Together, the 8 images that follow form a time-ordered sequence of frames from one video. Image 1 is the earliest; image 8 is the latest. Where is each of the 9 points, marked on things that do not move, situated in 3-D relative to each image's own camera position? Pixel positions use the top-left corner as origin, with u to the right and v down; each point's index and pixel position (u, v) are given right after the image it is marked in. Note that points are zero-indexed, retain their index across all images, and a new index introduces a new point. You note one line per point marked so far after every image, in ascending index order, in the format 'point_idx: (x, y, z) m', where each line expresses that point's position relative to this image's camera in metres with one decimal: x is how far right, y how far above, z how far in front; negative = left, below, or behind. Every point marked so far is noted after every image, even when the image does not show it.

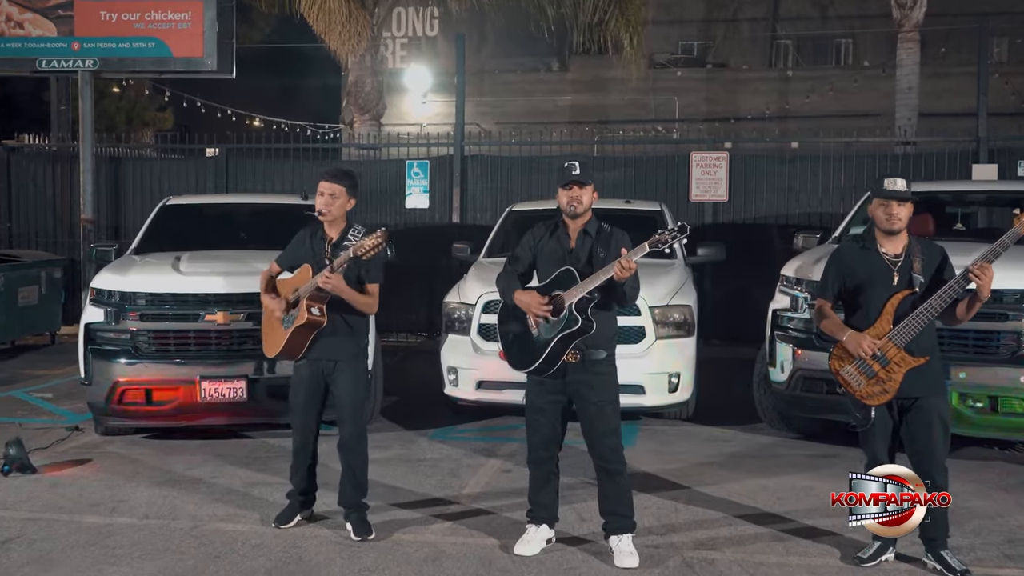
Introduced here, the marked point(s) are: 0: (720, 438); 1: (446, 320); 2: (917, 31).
0: (+1.8, -1.3, +8.7) m
1: (-0.6, -0.3, +9.3) m
2: (+6.1, +3.9, +15.2) m
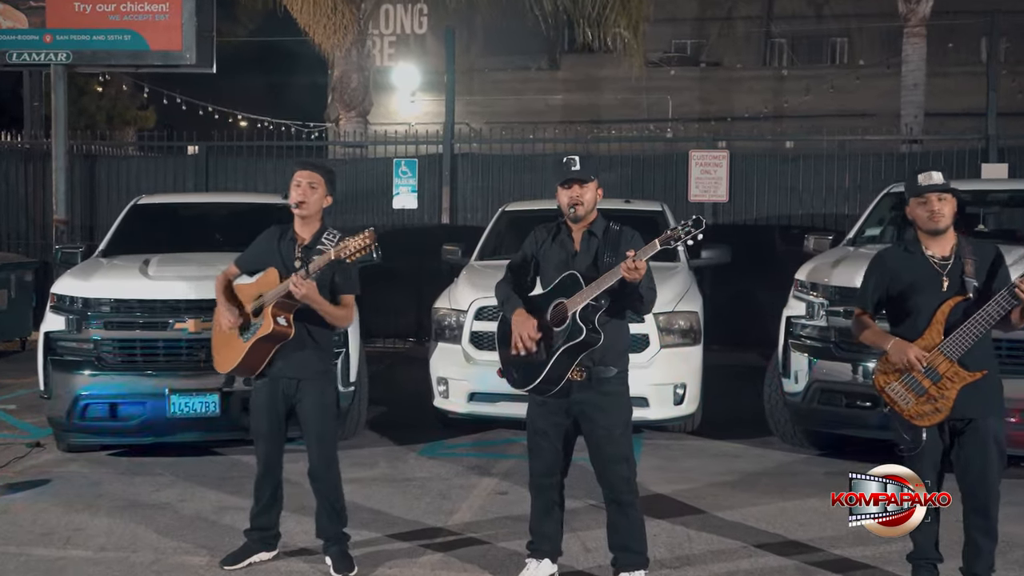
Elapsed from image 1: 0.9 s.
0: (+1.7, -1.3, +8.1) m
1: (-0.7, -0.3, +8.7) m
2: (+5.9, +3.8, +14.7) m
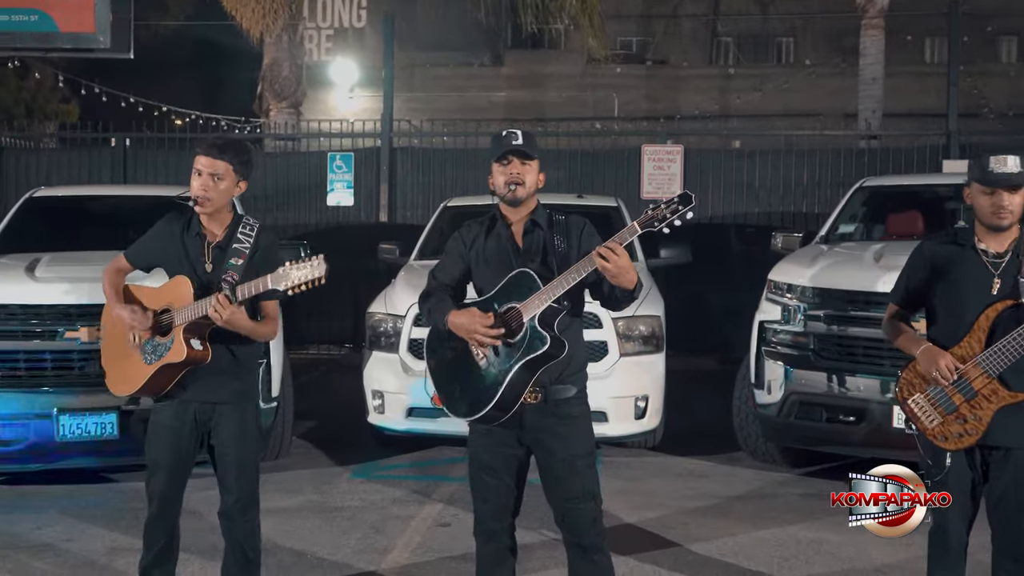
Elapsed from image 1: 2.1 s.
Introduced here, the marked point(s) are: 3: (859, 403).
0: (+1.3, -1.4, +7.4) m
1: (-1.1, -0.4, +7.8) m
2: (+5.1, +3.8, +14.2) m
3: (+2.2, -0.7, +6.6) m
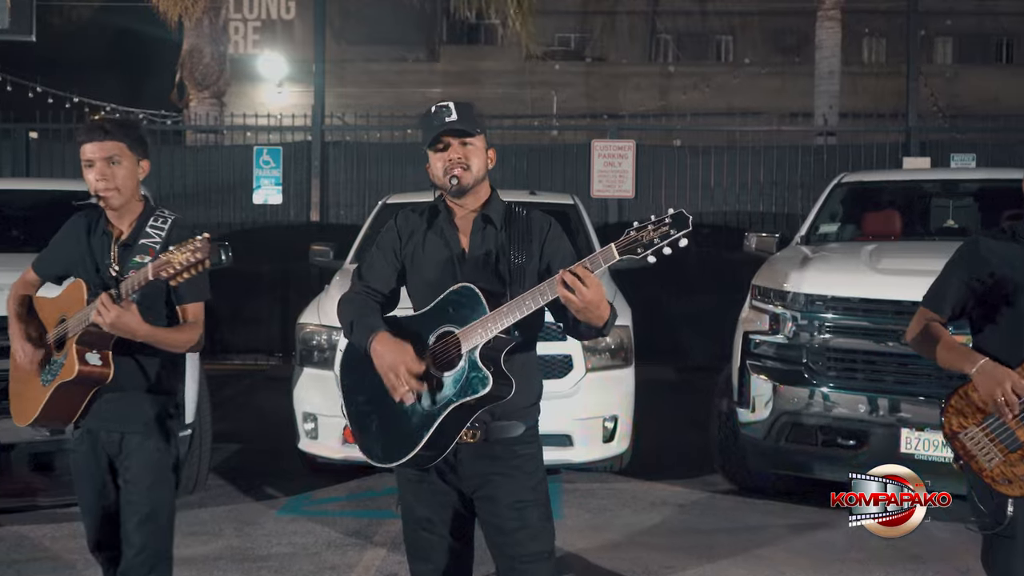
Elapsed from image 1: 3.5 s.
0: (+1.0, -1.4, +6.6) m
1: (-1.4, -0.4, +6.8) m
2: (+4.4, +3.7, +13.6) m
3: (+2.0, -0.8, +5.9) m
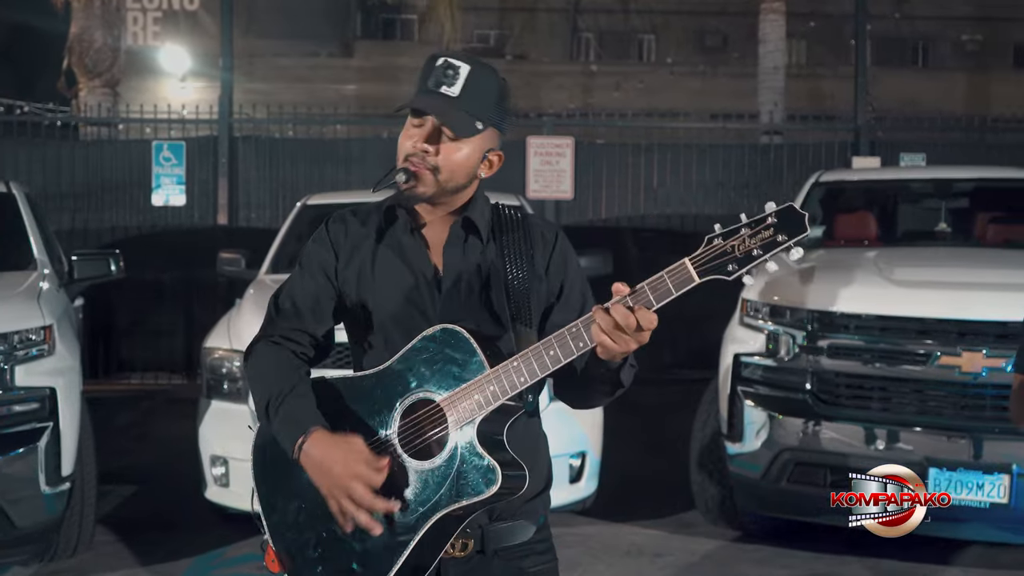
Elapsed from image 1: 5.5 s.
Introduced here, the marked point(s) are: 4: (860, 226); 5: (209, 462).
0: (+0.8, -1.5, +5.7) m
1: (-1.7, -0.5, +5.7) m
2: (+3.4, +3.7, +13.0) m
3: (+1.8, -0.9, +5.0) m
4: (+2.4, +0.4, +7.1) m
5: (-1.7, -1.0, +5.6) m
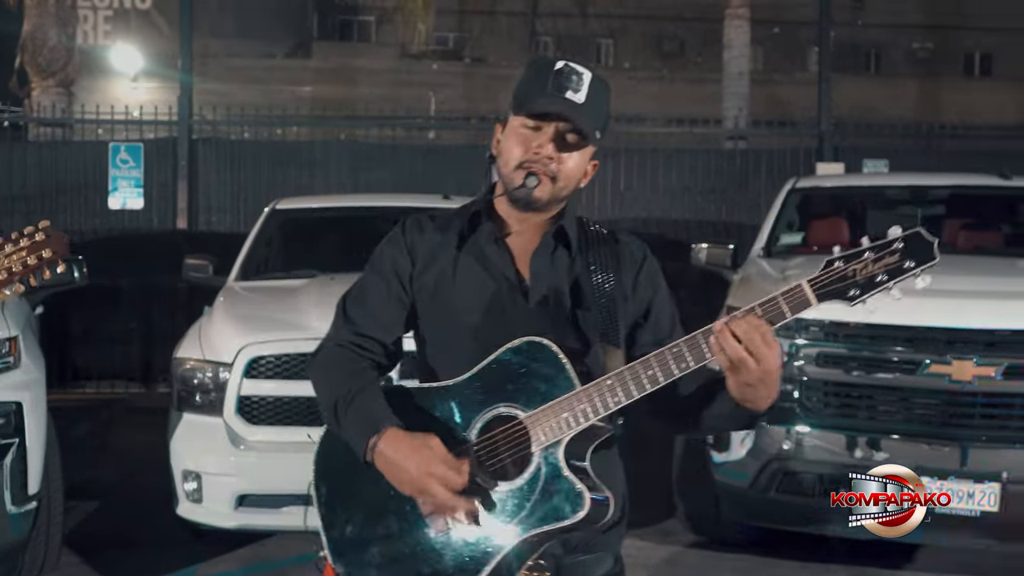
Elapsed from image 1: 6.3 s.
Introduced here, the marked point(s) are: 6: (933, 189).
0: (+0.7, -1.5, +5.6) m
1: (-1.8, -0.5, +5.5) m
2: (+3.0, +3.6, +13.0) m
3: (+1.7, -0.9, +5.0) m
4: (+2.3, +0.4, +7.1) m
5: (-1.8, -1.0, +5.4) m
6: (+3.0, +0.7, +7.2) m
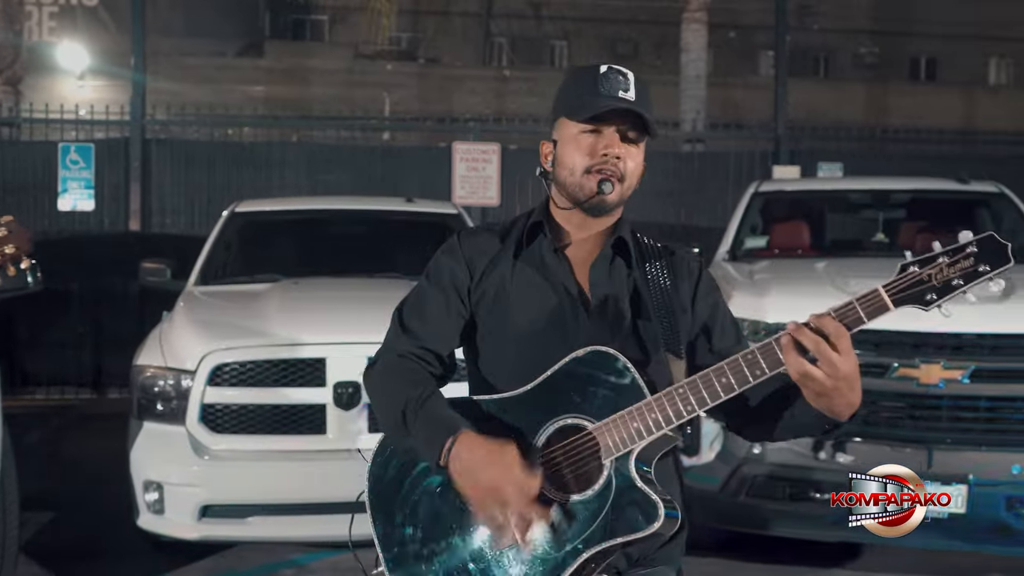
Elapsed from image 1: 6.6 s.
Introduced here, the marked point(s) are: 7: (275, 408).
0: (+0.5, -1.5, +5.5) m
1: (-2.0, -0.6, +5.4) m
2: (+2.5, +3.6, +13.1) m
3: (+1.5, -0.9, +5.0) m
4: (+2.0, +0.4, +7.1) m
5: (-1.9, -1.0, +5.3) m
6: (+2.7, +0.7, +7.2) m
7: (-1.2, -0.6, +5.2) m
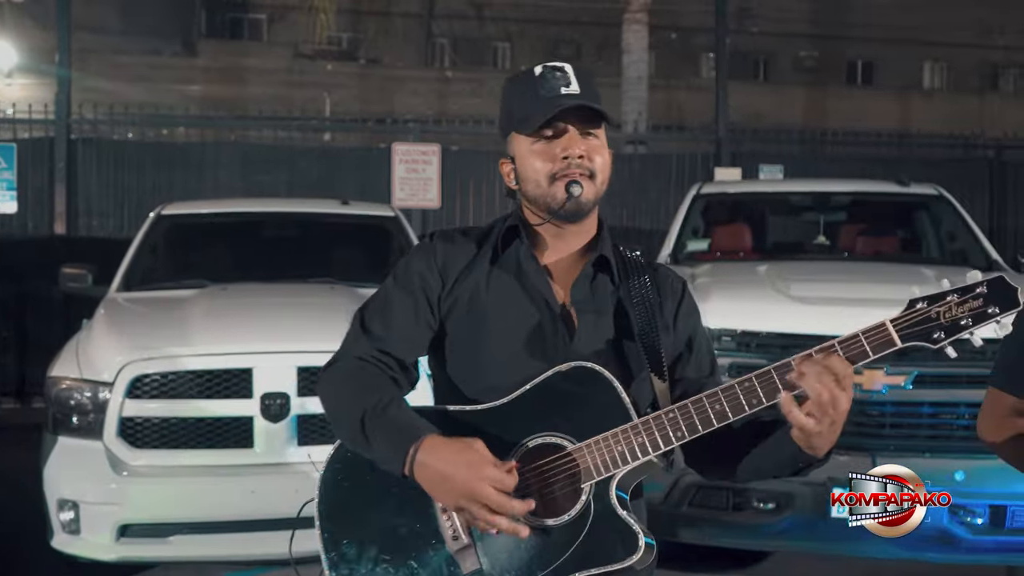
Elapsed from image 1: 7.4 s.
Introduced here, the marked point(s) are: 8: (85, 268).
0: (+0.2, -1.6, +5.4) m
1: (-2.3, -0.6, +5.1) m
2: (+1.7, +3.5, +13.0) m
3: (+1.2, -0.9, +4.9) m
4: (+1.6, +0.3, +7.1) m
5: (-2.2, -1.1, +5.0) m
6: (+2.3, +0.7, +7.2) m
7: (-1.5, -0.7, +5.0) m
8: (-2.8, +0.1, +6.6) m
